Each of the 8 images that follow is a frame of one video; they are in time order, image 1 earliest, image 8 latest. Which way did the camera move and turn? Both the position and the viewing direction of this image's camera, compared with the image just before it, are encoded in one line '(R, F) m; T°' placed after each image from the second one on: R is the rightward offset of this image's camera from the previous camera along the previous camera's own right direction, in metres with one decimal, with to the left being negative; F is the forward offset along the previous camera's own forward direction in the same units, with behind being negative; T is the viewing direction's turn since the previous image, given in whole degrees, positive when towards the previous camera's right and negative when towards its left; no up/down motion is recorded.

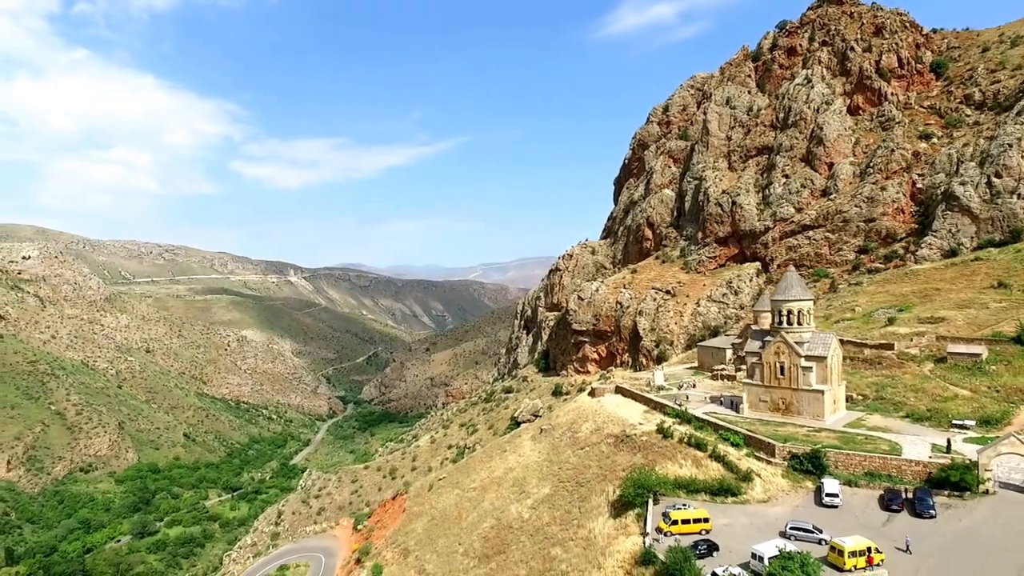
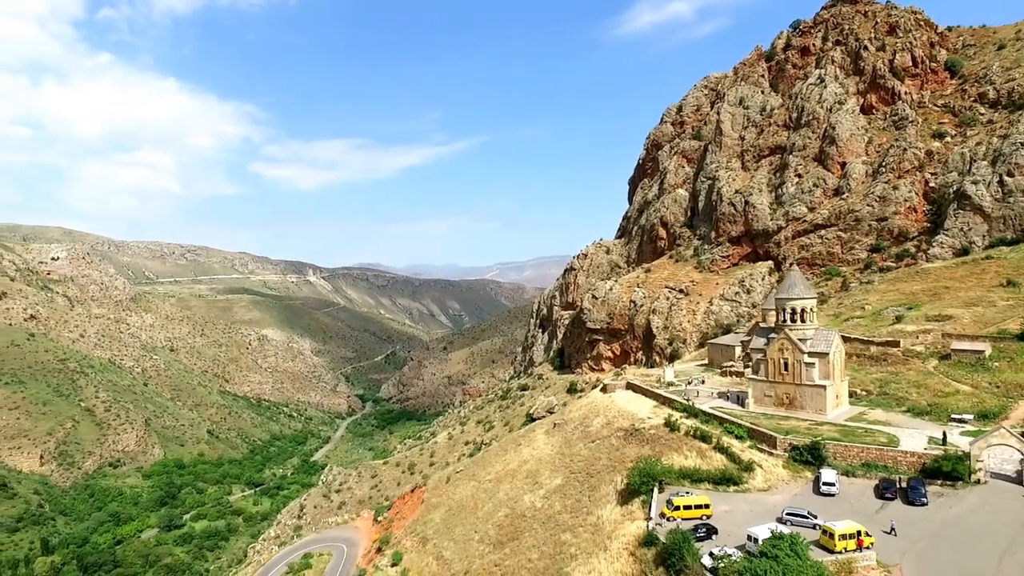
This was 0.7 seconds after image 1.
(+0.1, -0.9) m; -2°
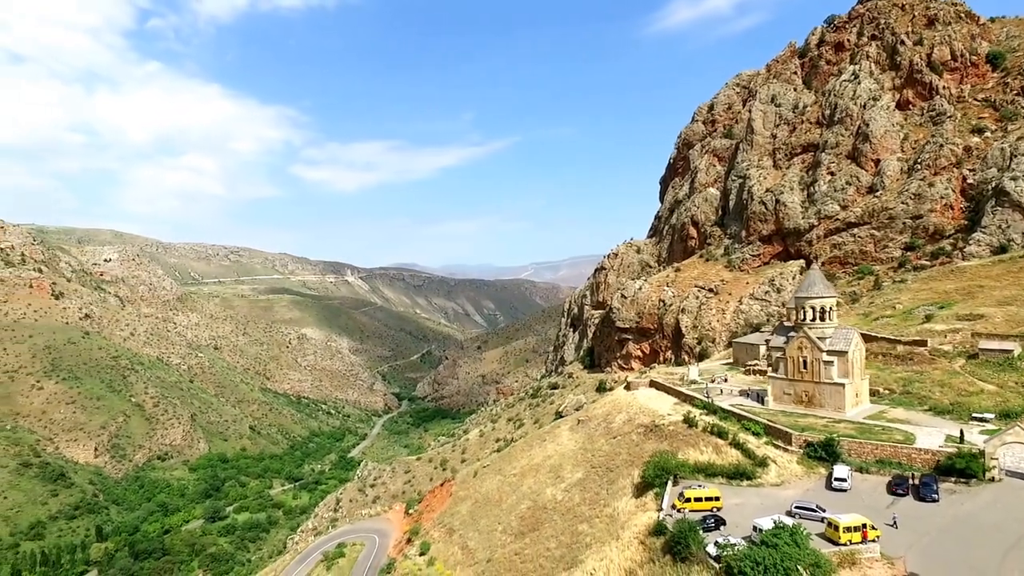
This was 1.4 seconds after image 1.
(+0.4, -0.7) m; -3°
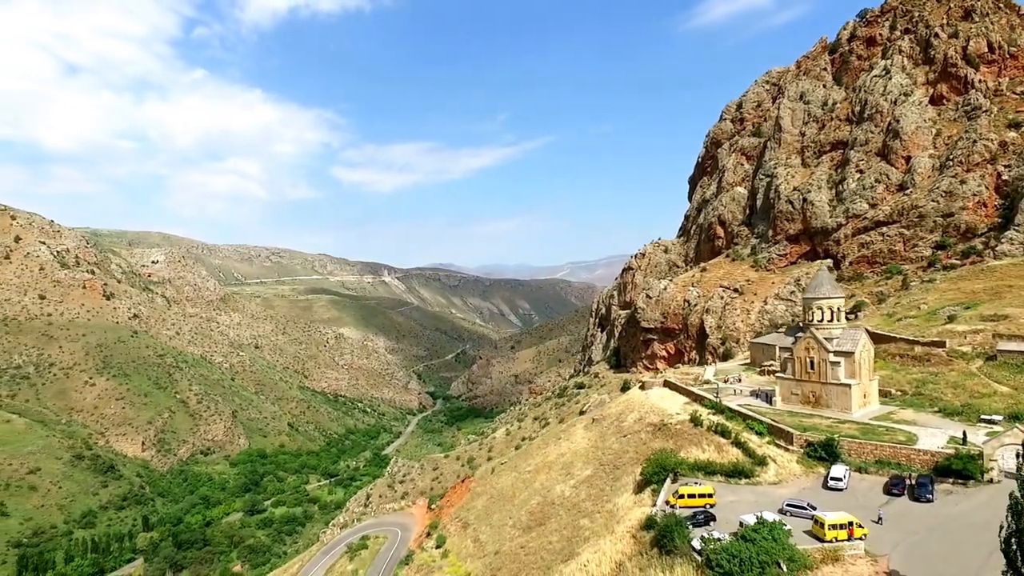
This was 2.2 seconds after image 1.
(+0.9, -0.6) m; -3°
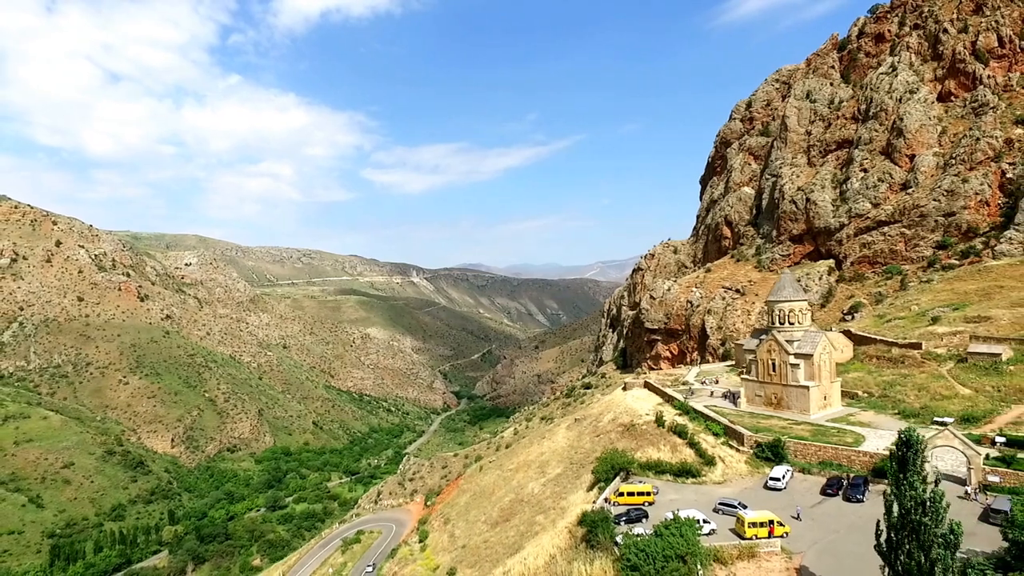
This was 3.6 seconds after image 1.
(+2.1, -0.7) m; -3°
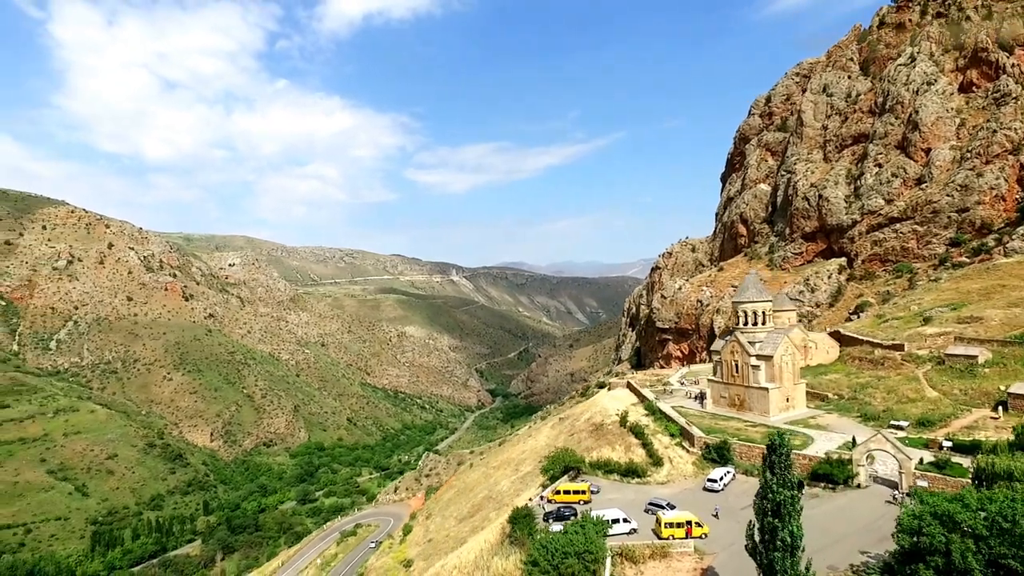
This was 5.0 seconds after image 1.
(+2.6, -0.3) m; -4°
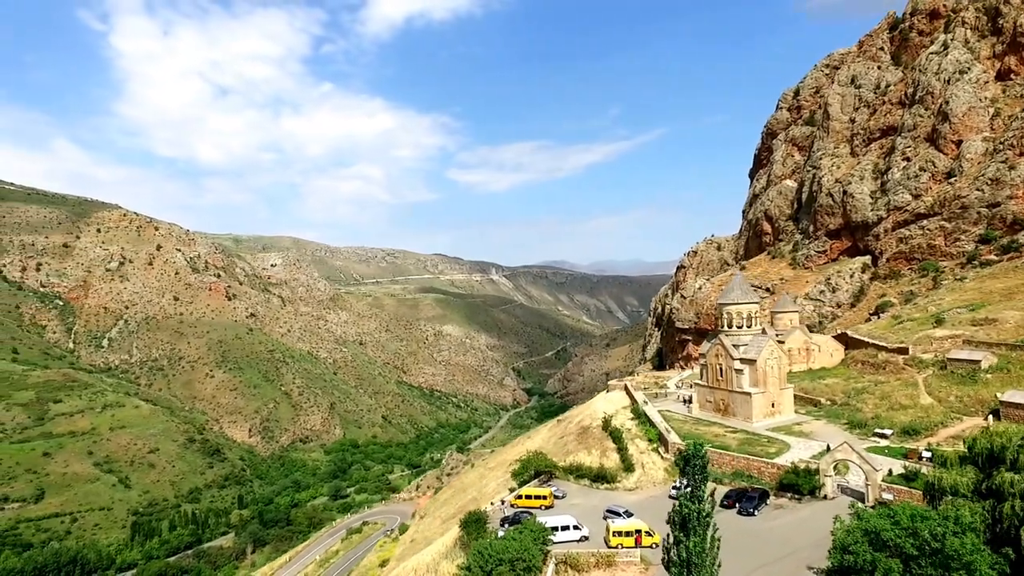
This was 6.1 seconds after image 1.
(+2.0, +0.2) m; -4°
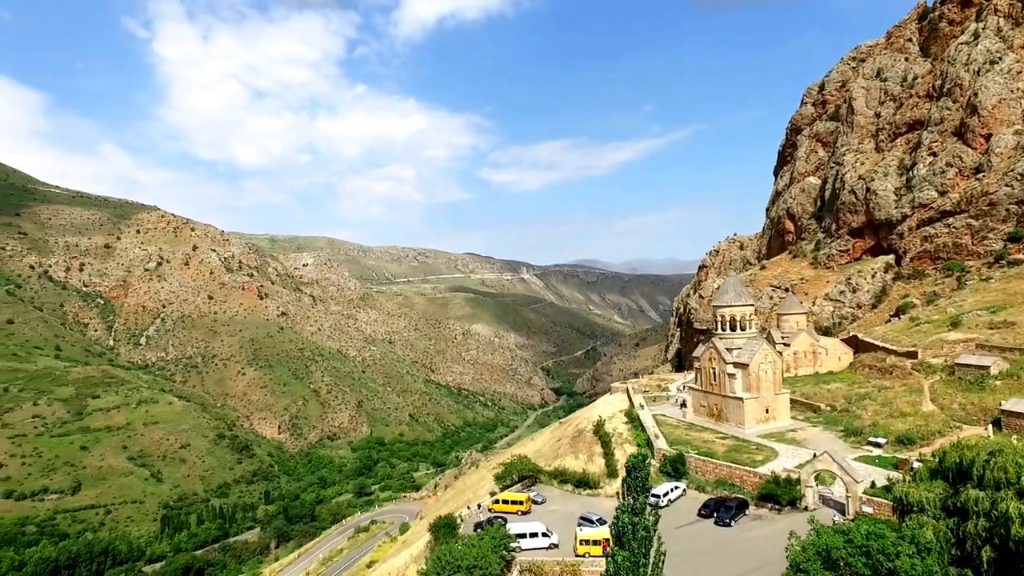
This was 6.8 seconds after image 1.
(+1.4, +0.2) m; -3°
